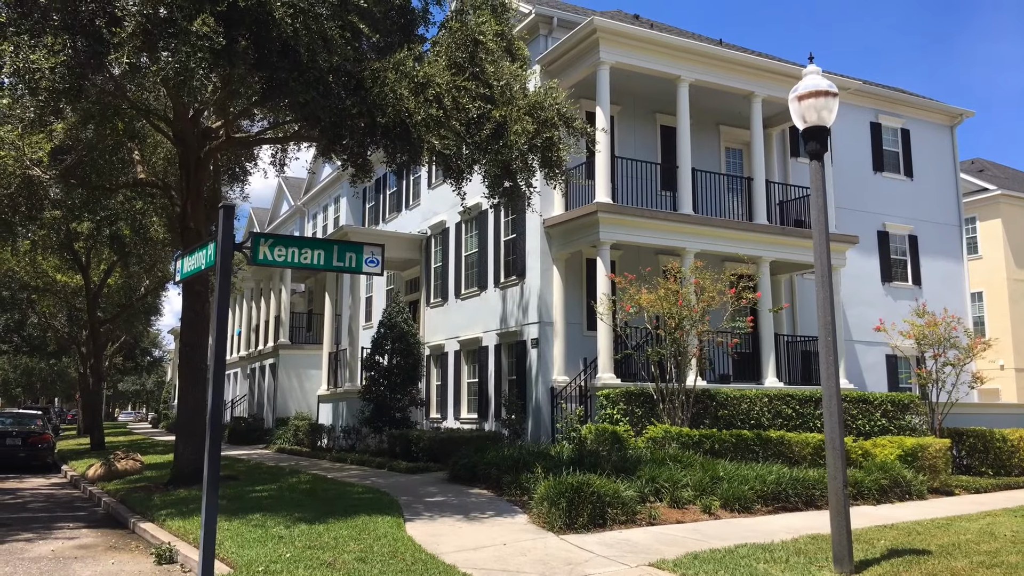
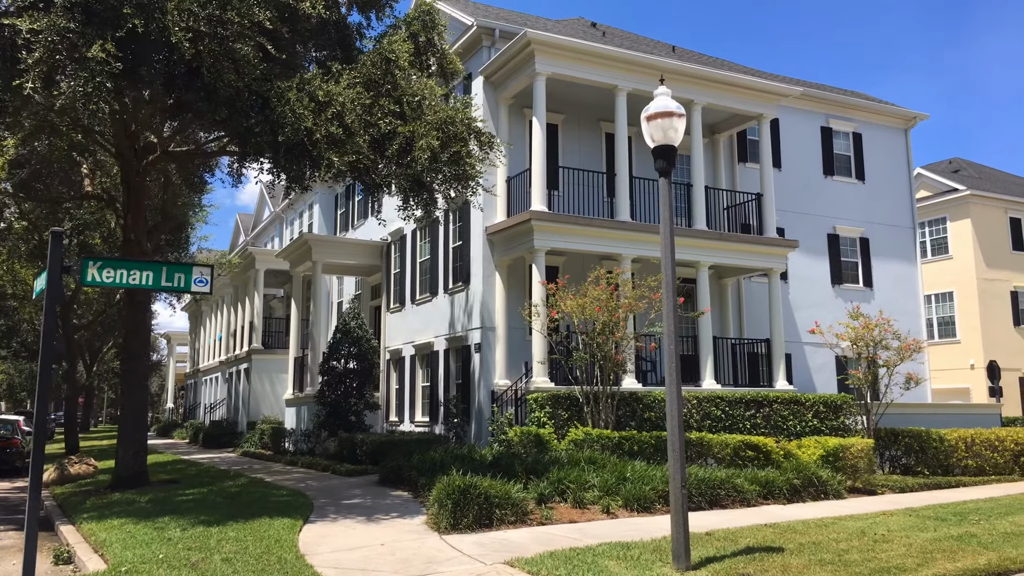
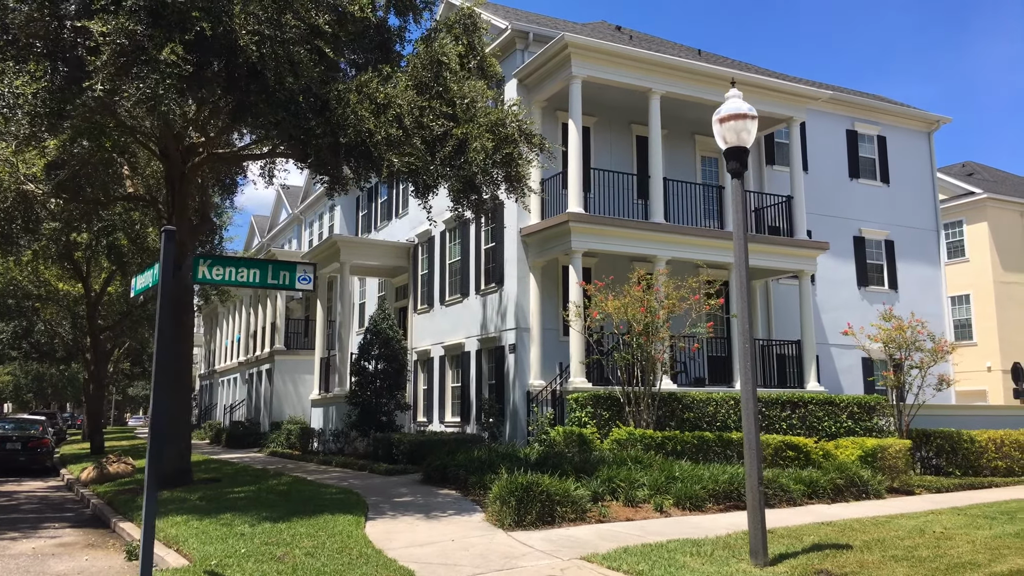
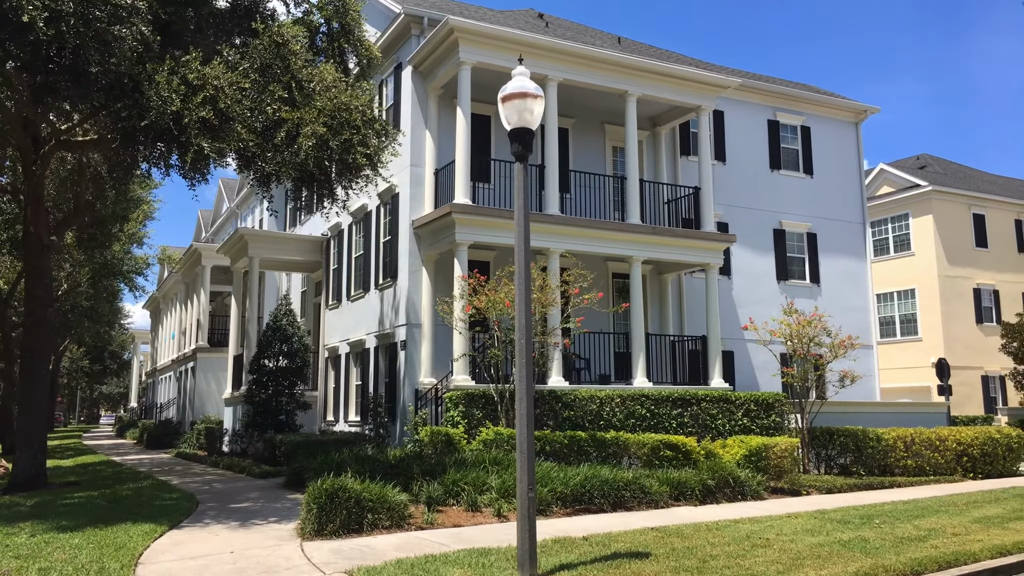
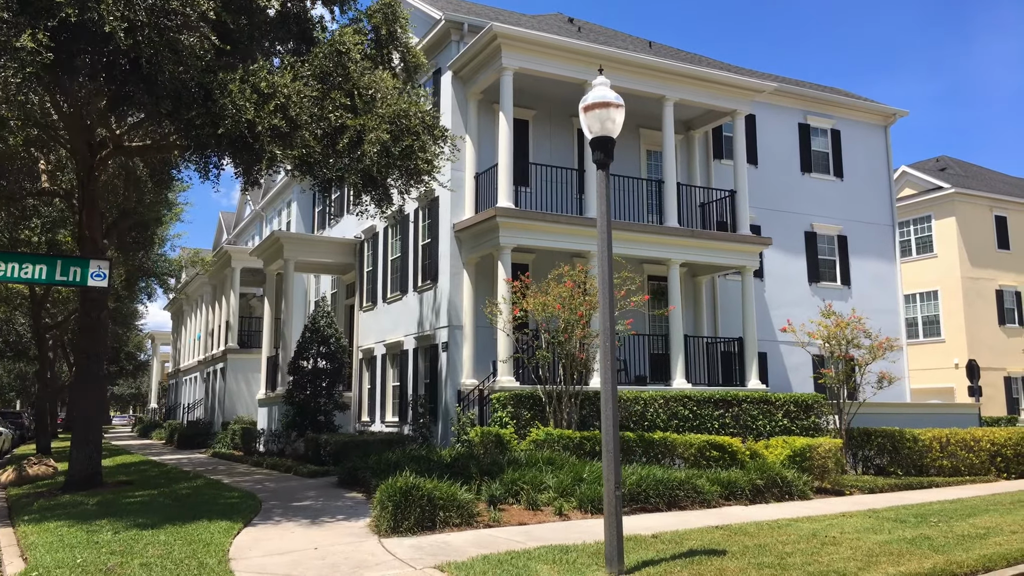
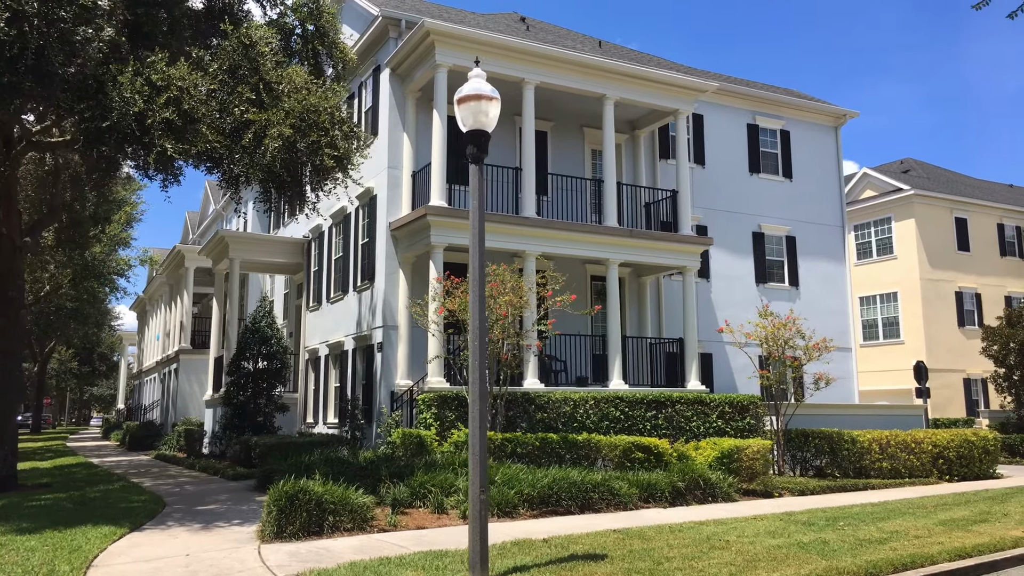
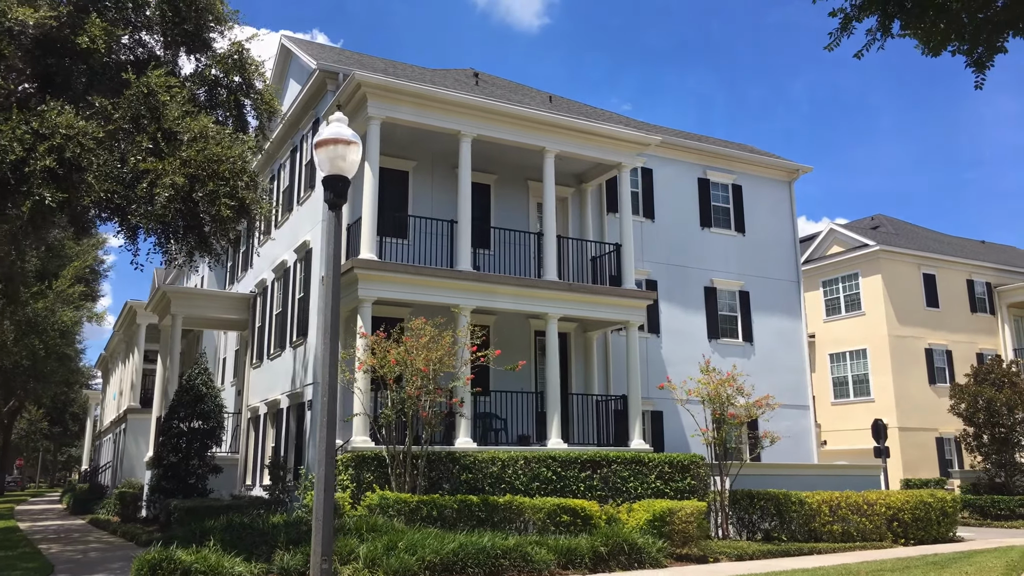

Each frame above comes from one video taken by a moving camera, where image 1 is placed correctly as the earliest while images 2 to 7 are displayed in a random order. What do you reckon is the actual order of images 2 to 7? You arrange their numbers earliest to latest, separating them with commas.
3, 2, 5, 4, 6, 7
